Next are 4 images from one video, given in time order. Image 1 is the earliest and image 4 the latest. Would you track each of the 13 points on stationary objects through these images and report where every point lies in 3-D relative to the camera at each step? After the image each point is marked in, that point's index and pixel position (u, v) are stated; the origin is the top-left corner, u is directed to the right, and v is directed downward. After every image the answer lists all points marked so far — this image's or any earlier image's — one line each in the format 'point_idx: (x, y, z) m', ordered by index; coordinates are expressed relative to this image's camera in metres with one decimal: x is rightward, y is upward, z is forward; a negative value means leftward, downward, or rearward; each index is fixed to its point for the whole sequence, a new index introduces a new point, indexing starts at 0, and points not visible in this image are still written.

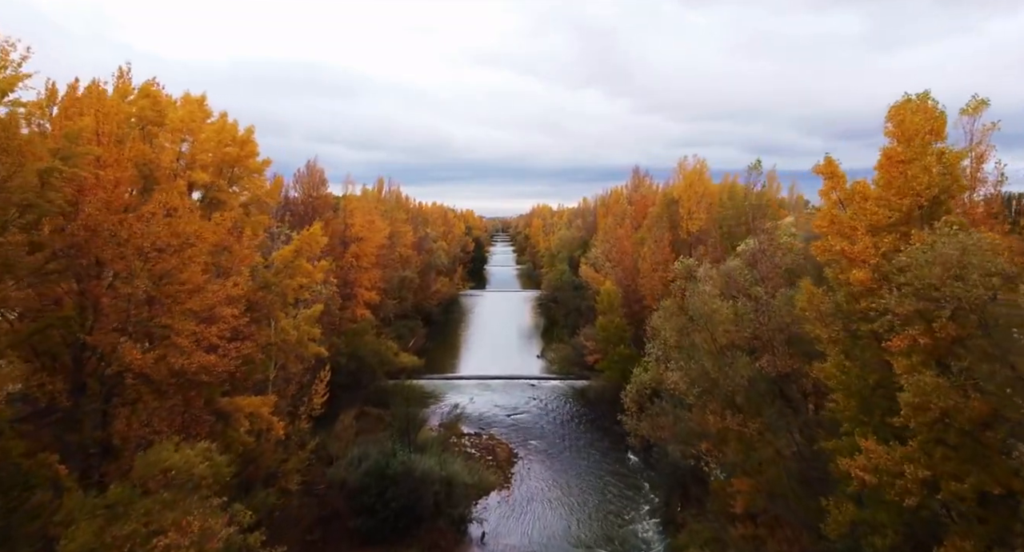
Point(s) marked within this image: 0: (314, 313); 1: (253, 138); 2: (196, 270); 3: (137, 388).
0: (-5.6, -1.1, +19.5) m
1: (-6.2, +3.3, +16.4) m
2: (-5.5, +0.1, +11.9) m
3: (-6.3, -1.9, +11.5) m
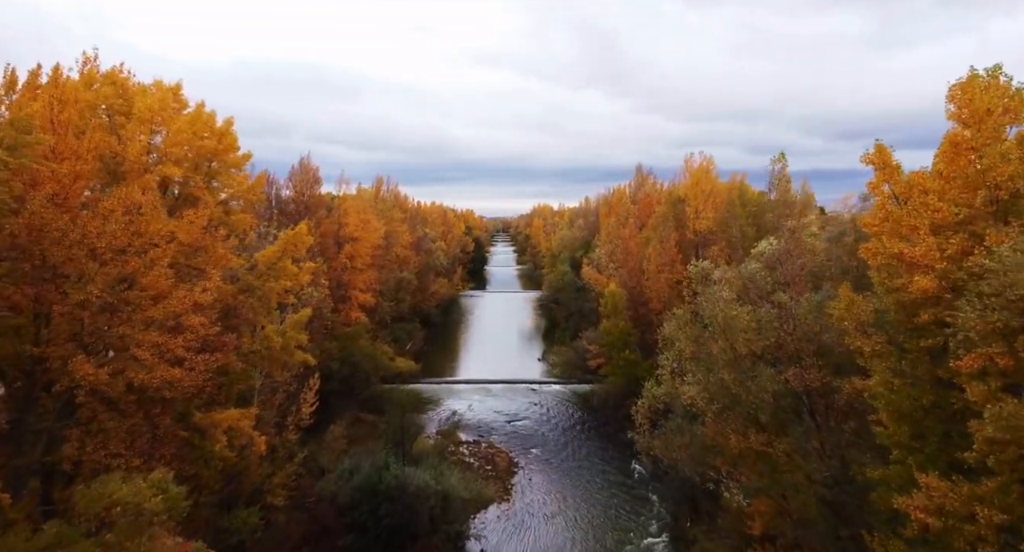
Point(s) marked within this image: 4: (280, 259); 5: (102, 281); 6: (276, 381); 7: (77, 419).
0: (-5.6, -1.1, +18.3) m
1: (-6.2, +3.2, +15.2) m
2: (-5.5, 0.0, +10.7) m
3: (-6.3, -2.0, +10.3) m
4: (-5.6, +0.4, +16.6) m
5: (-6.0, -0.1, +10.0) m
6: (-6.3, -2.8, +18.5) m
7: (-6.5, -2.1, +10.2) m
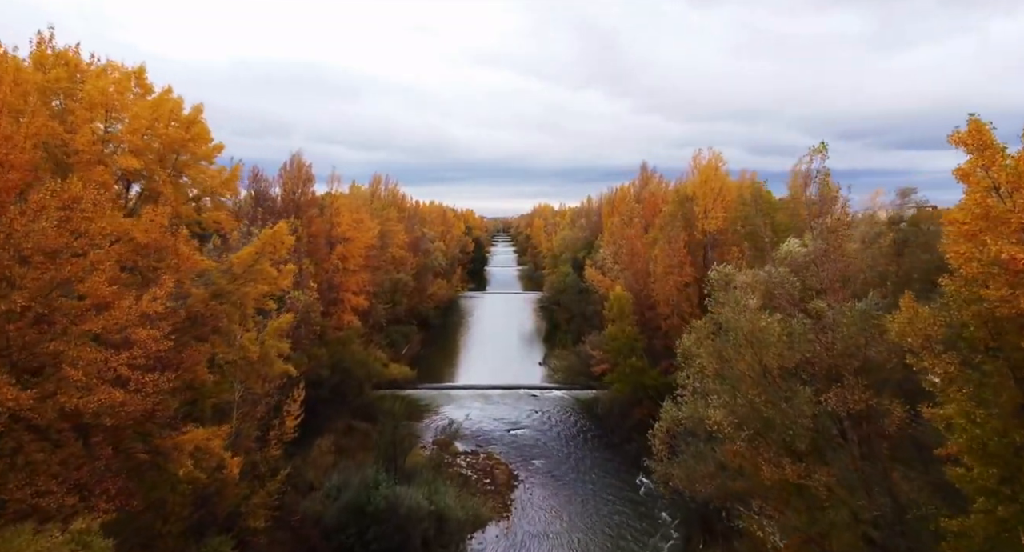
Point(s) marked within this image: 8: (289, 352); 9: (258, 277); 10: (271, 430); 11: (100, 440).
0: (-5.6, -1.2, +16.8) m
1: (-6.2, +3.1, +13.7) m
2: (-5.5, 0.0, +9.3) m
3: (-6.3, -2.0, +8.9) m
4: (-5.6, +0.3, +15.1) m
5: (-6.0, -0.2, +8.5) m
6: (-6.4, -2.9, +17.1) m
7: (-6.5, -2.2, +8.7) m
8: (-5.7, -1.9, +17.4) m
9: (-5.6, 0.0, +15.1) m
10: (-6.5, -4.2, +18.7) m
11: (-5.9, -2.3, +9.8) m
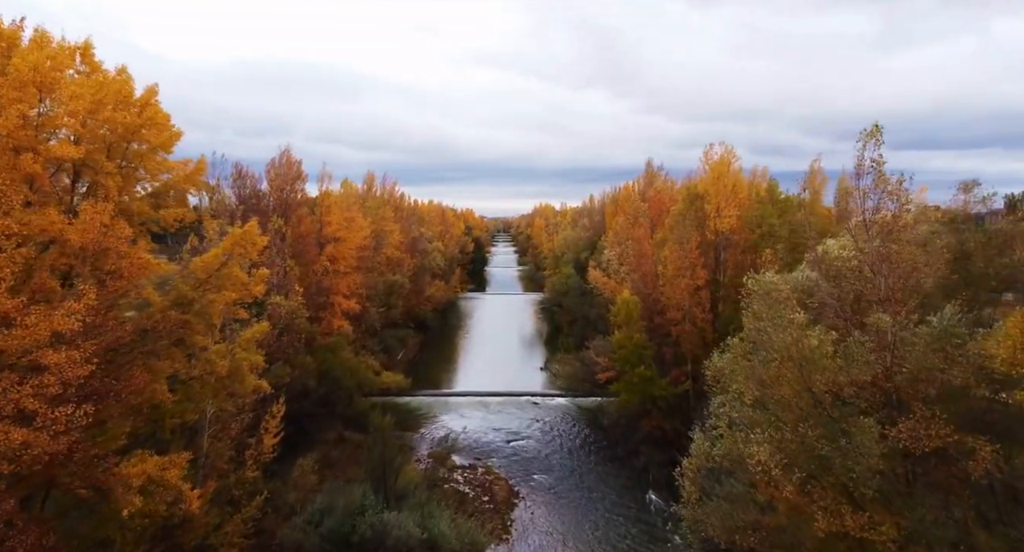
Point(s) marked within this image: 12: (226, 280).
0: (-5.6, -1.3, +15.1) m
1: (-6.2, +3.0, +12.0) m
2: (-5.5, -0.1, +7.5) m
3: (-6.3, -2.1, +7.1) m
4: (-5.6, +0.2, +13.4) m
5: (-6.0, -0.3, +6.8) m
6: (-6.3, -3.0, +15.3) m
7: (-6.5, -2.3, +7.0) m
8: (-5.7, -2.0, +15.7) m
9: (-5.6, -0.1, +13.3) m
10: (-6.5, -4.3, +17.0) m
11: (-5.9, -2.4, +8.1) m
12: (-5.6, -0.1, +13.4) m
